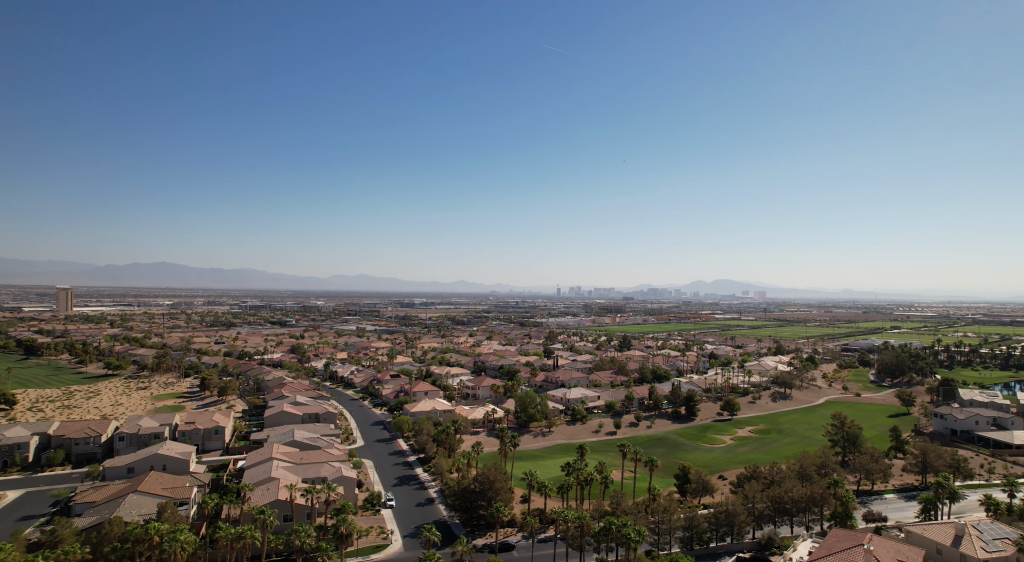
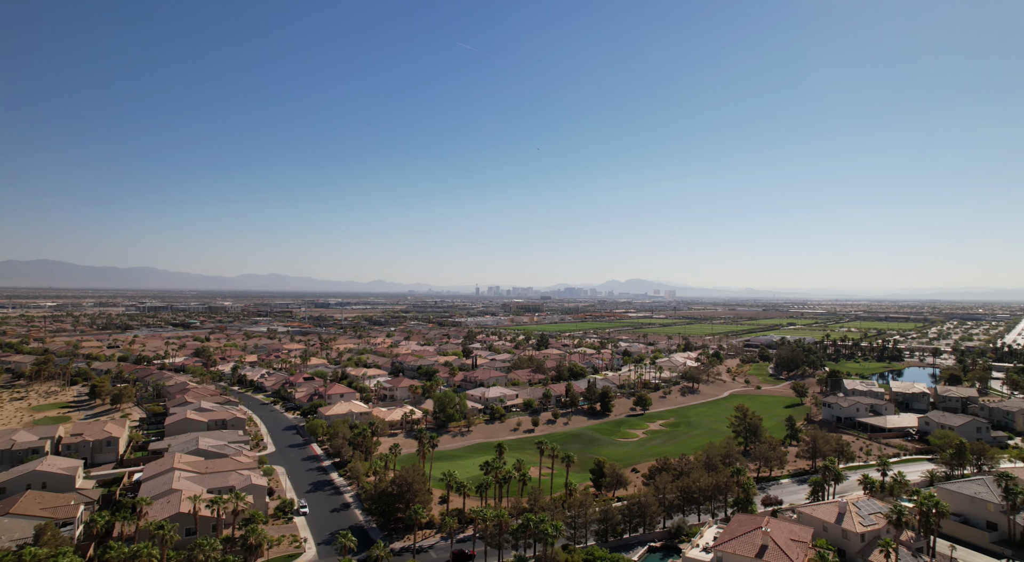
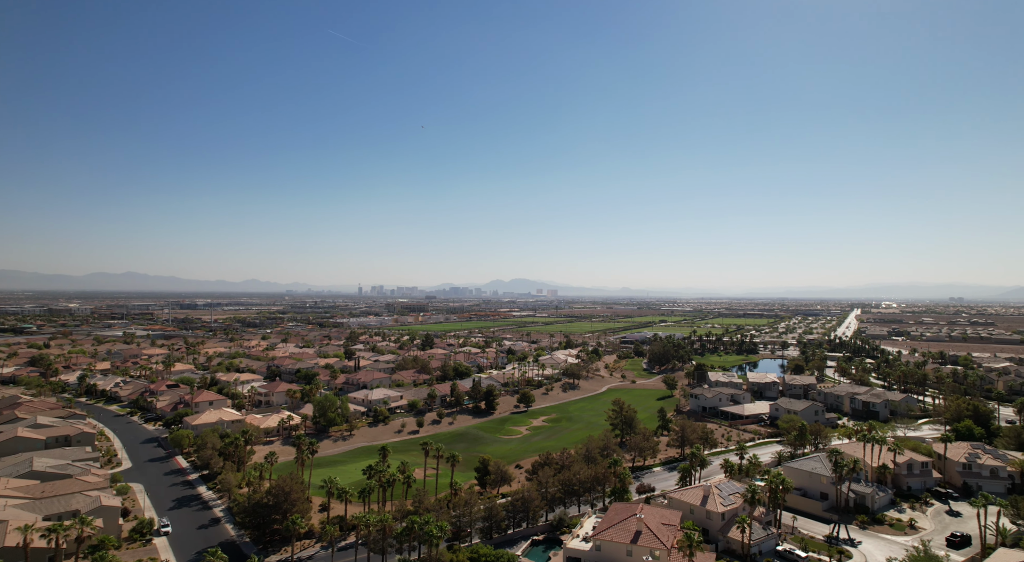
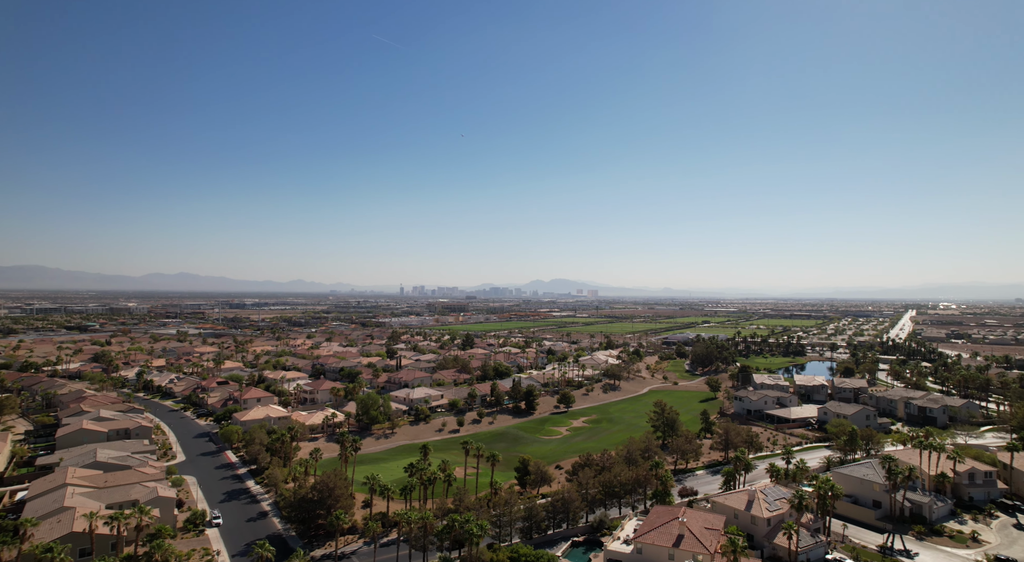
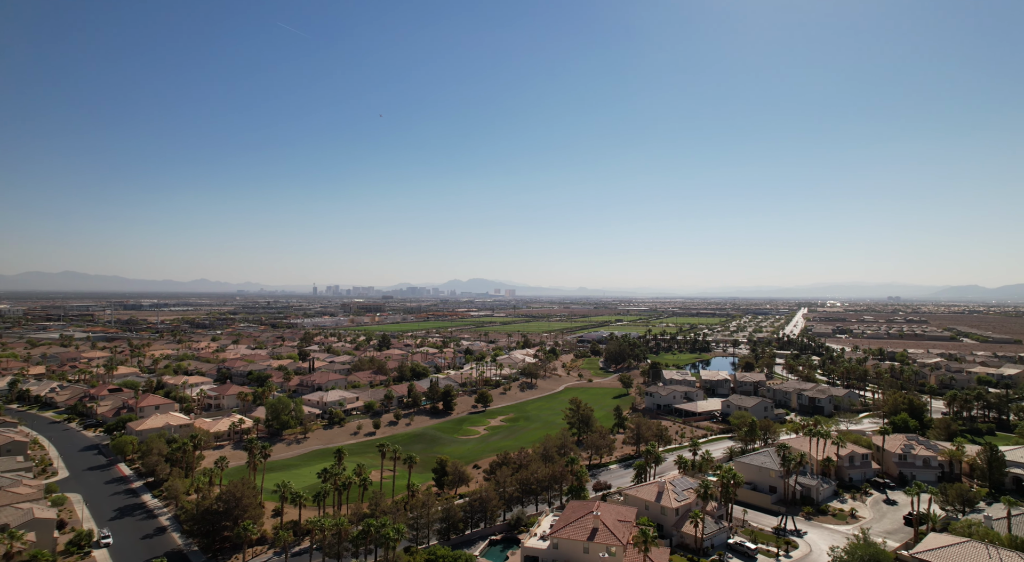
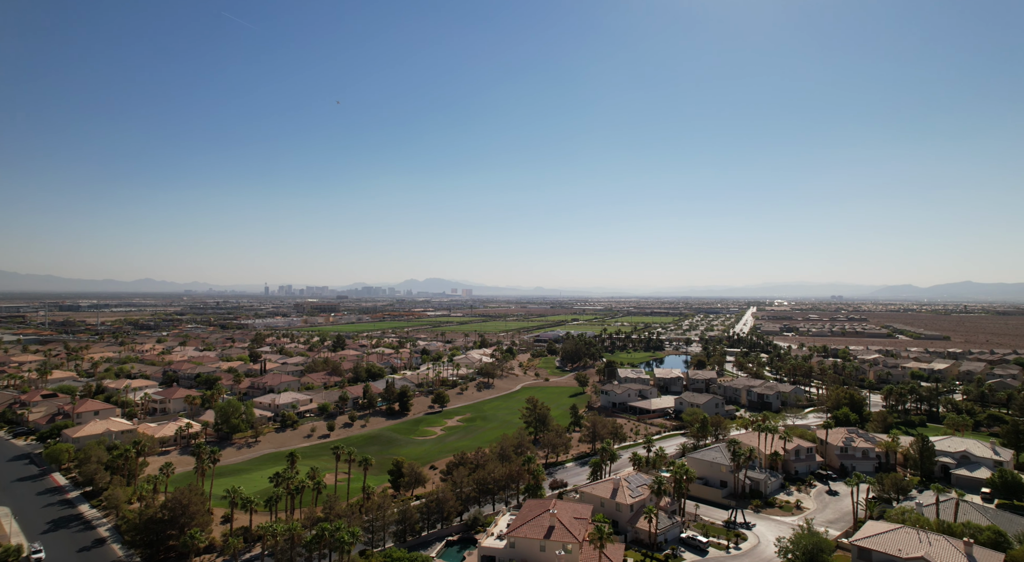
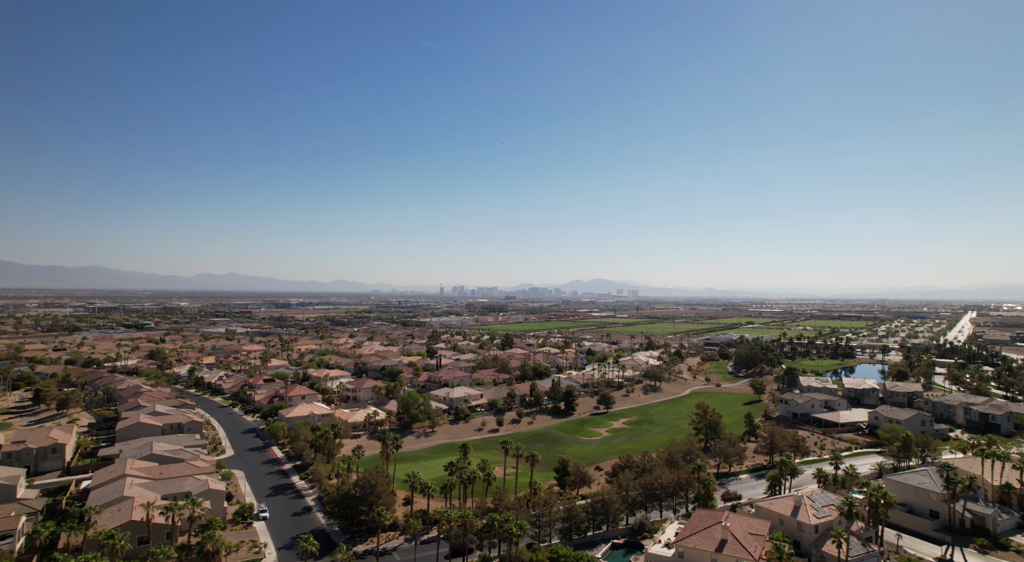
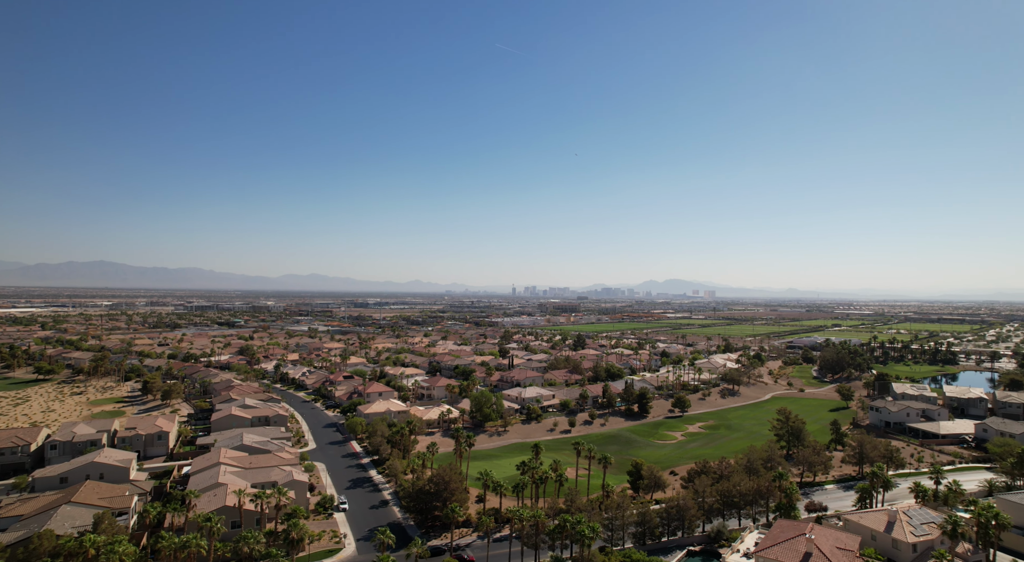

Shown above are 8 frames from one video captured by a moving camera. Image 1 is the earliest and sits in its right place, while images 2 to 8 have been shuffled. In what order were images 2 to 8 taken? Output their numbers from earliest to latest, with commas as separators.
8, 2, 7, 4, 3, 5, 6
